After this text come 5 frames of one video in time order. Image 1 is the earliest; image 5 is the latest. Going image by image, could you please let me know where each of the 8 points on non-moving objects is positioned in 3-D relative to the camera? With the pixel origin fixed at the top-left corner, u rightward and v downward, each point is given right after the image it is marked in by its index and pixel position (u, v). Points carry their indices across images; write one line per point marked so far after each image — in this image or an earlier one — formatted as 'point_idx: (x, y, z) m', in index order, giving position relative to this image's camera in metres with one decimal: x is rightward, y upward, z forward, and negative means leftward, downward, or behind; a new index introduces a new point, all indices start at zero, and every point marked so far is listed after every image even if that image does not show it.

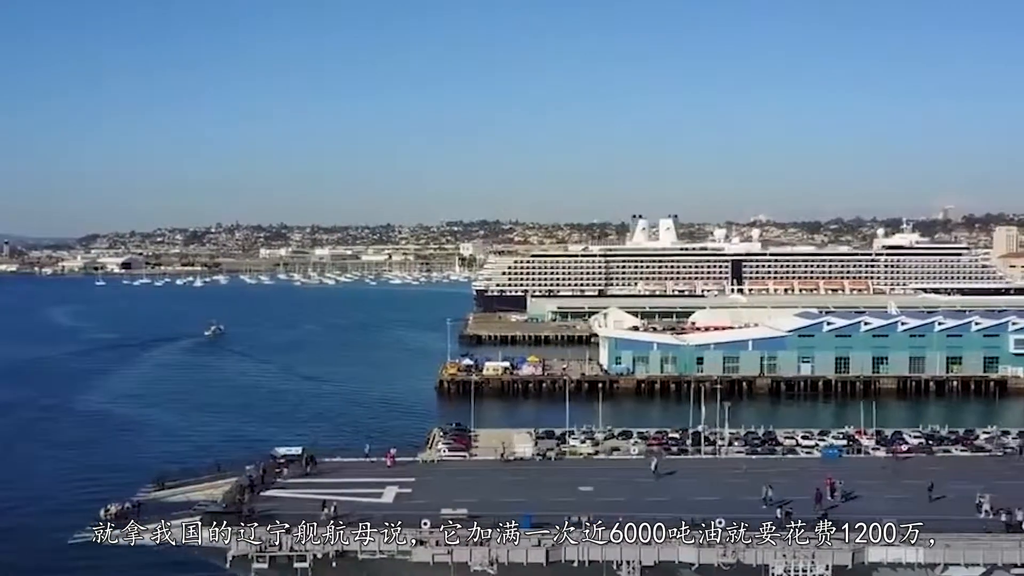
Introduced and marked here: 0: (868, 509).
0: (+6.6, -4.1, +19.1) m
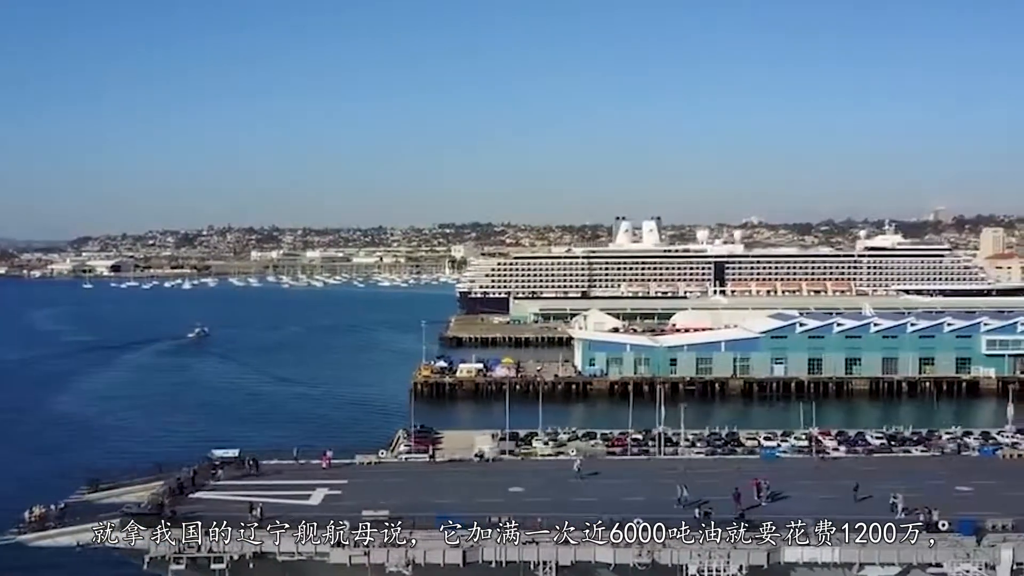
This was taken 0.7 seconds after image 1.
0: (+5.2, -4.1, +19.2) m
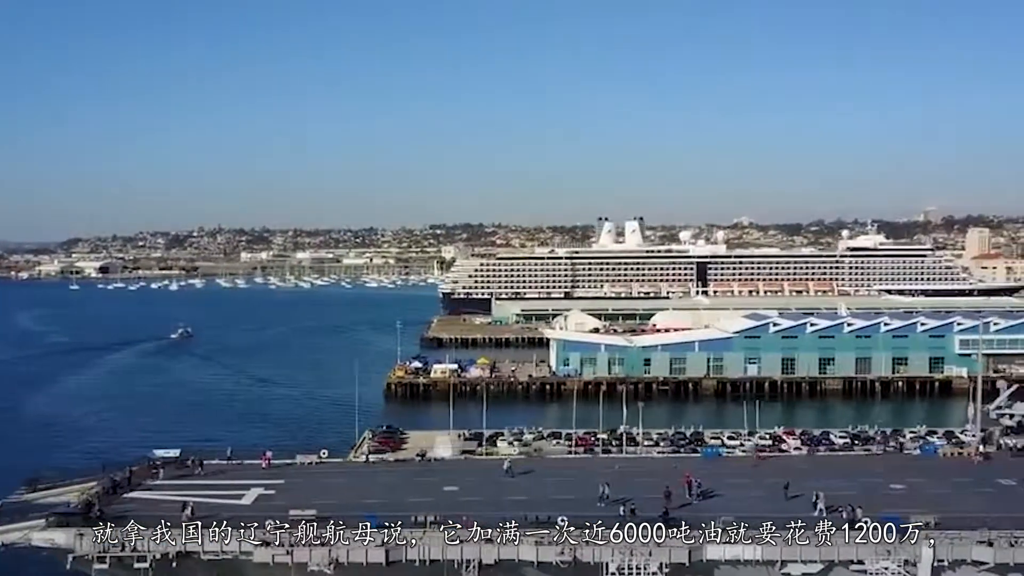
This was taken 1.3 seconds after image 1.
0: (+3.9, -4.1, +19.2) m
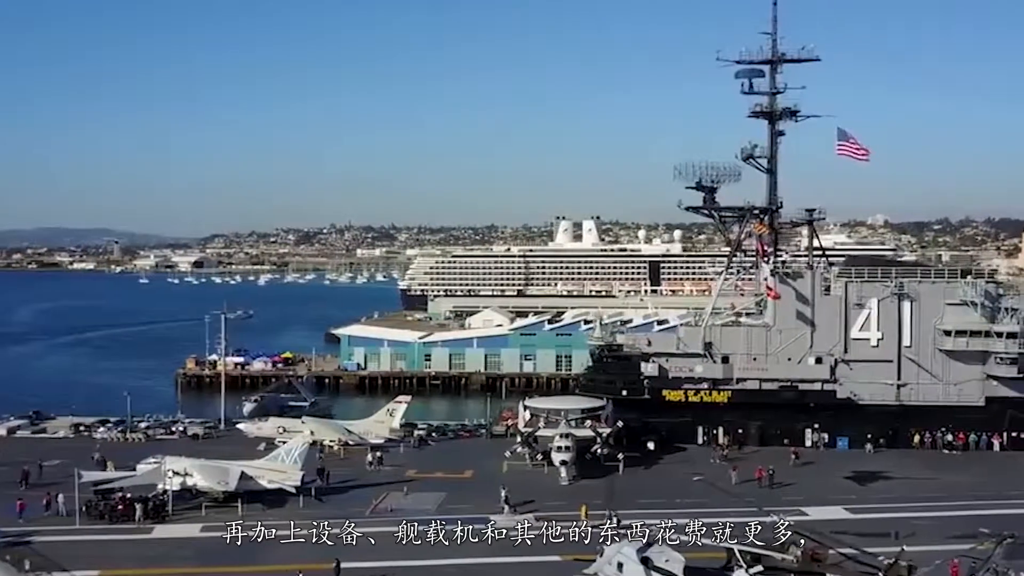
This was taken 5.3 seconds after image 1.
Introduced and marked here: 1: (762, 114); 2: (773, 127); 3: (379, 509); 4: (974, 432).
0: (-2.1, -3.8, +18.5) m
1: (+4.7, +3.3, +19.6) m
2: (+5.0, +3.1, +19.8) m
3: (-1.9, -3.1, +14.6) m
4: (+8.6, -2.7, +19.2) m
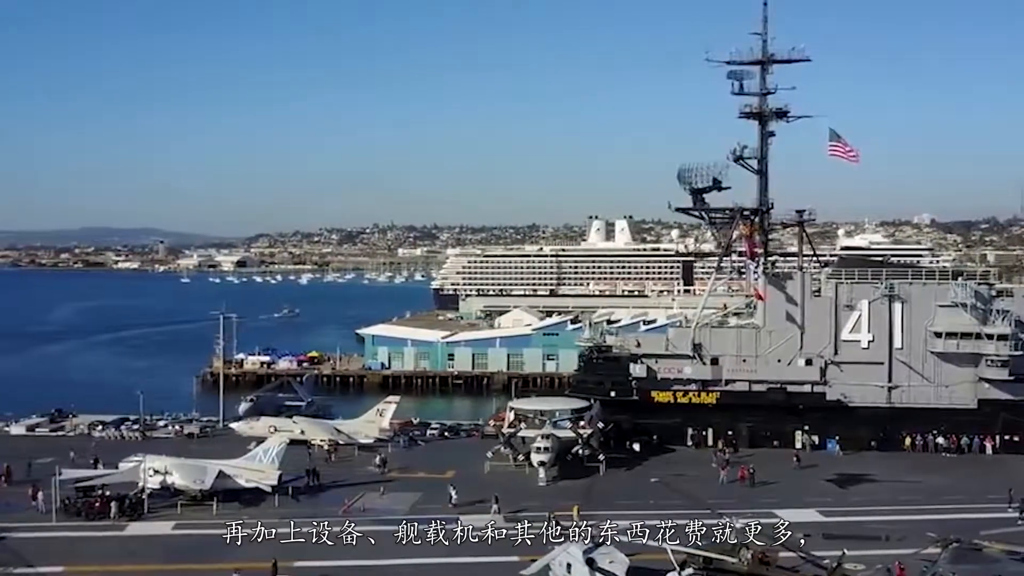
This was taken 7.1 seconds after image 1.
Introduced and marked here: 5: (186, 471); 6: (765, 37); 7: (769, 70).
0: (-2.4, -3.9, +18.7) m
1: (+4.5, +3.3, +19.6) m
2: (+4.8, +3.1, +19.7) m
3: (-2.3, -3.2, +14.8) m
4: (+8.4, -2.7, +19.0) m
5: (-4.7, -2.6, +14.9) m
6: (+4.8, +4.8, +19.7) m
7: (+4.9, +4.1, +19.7) m
